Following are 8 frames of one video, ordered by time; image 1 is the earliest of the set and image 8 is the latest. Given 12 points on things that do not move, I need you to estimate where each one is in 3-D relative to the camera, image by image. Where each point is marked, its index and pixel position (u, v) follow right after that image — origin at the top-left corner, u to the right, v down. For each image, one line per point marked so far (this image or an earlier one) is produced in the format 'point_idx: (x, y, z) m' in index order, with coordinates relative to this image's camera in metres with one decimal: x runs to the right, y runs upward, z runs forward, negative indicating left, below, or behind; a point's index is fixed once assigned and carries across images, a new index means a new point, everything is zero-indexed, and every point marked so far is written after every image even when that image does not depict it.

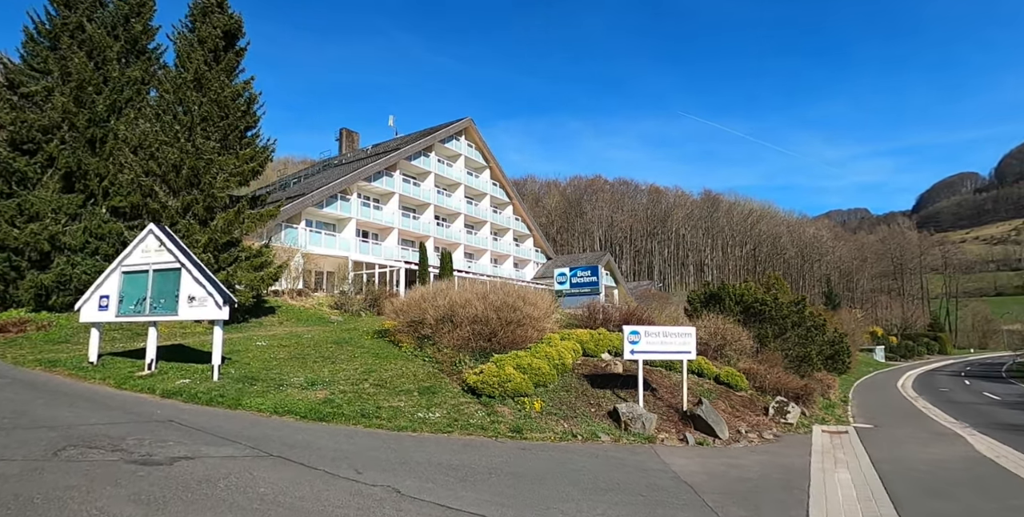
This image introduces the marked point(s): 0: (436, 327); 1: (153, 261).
0: (-1.7, -2.0, +14.5) m
1: (-8.4, -0.1, +12.1) m
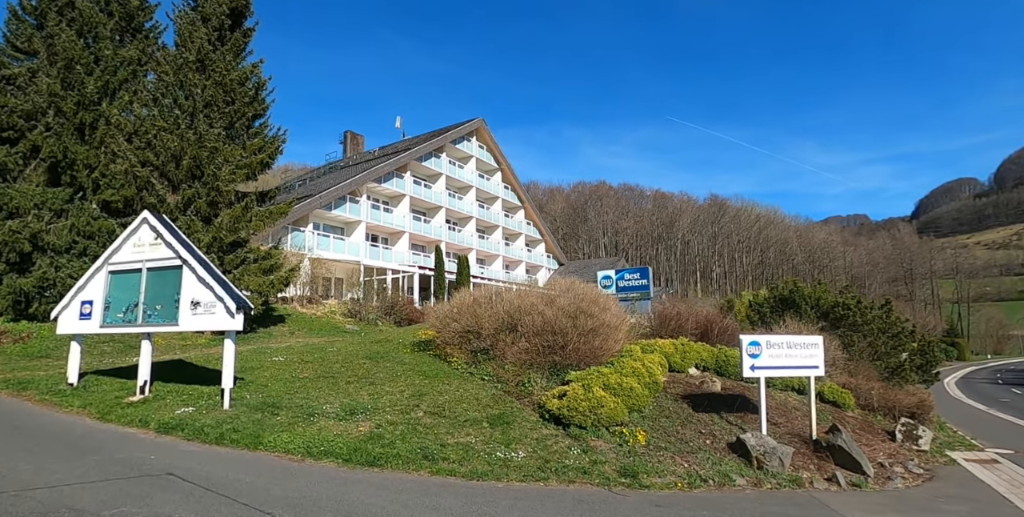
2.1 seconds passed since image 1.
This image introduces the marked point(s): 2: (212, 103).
0: (-0.1, -1.9, +12.0) m
1: (-6.8, 0.0, +9.6) m
2: (-11.0, +5.8, +19.1) m
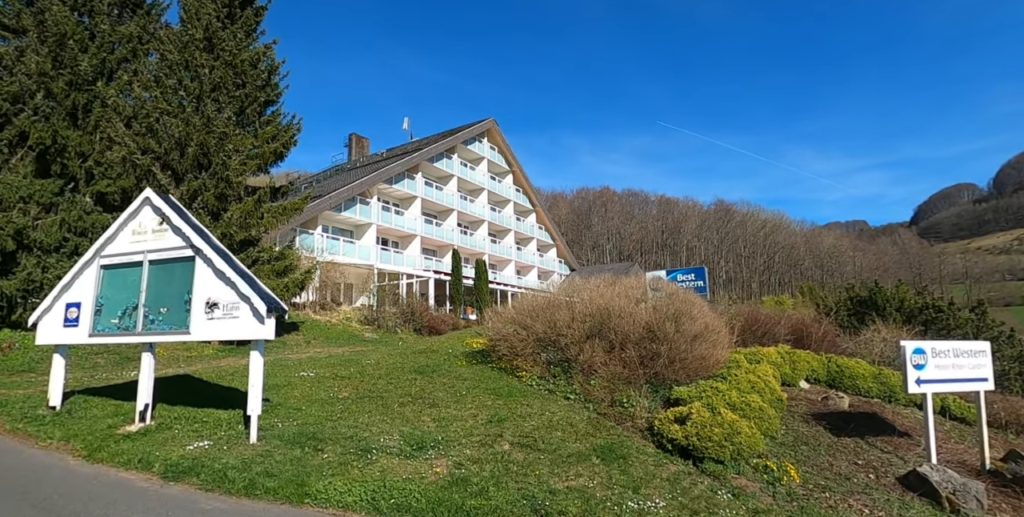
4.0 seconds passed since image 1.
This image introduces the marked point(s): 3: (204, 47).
0: (+1.4, -1.7, +9.9) m
1: (-5.3, +0.2, +7.6) m
2: (-9.6, +5.8, +17.1) m
3: (-10.3, +7.1, +17.3) m
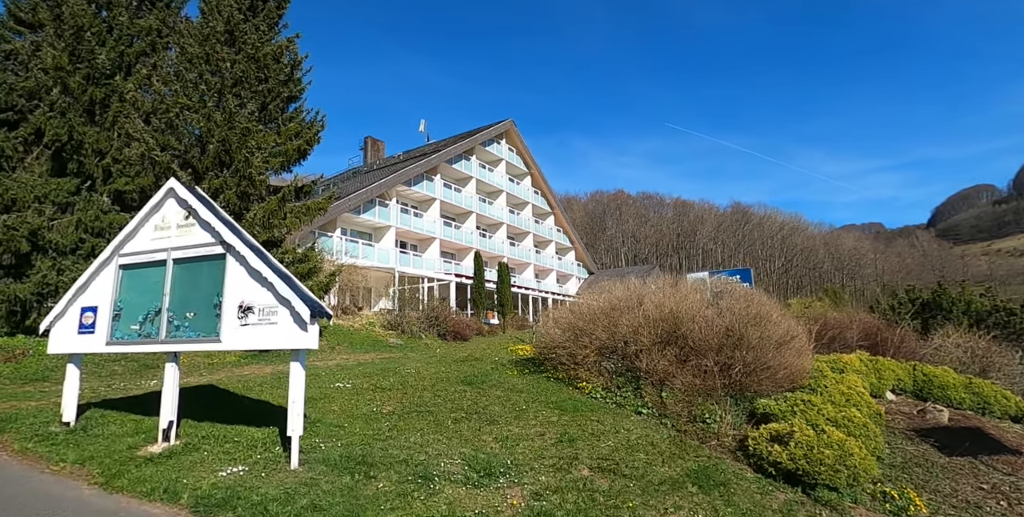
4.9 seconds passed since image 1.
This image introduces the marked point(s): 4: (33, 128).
0: (+2.4, -1.7, +8.9) m
1: (-4.4, +0.2, +6.7) m
2: (-8.5, +5.7, +16.4) m
3: (-9.2, +7.0, +16.6) m
4: (-13.7, +3.7, +14.8) m
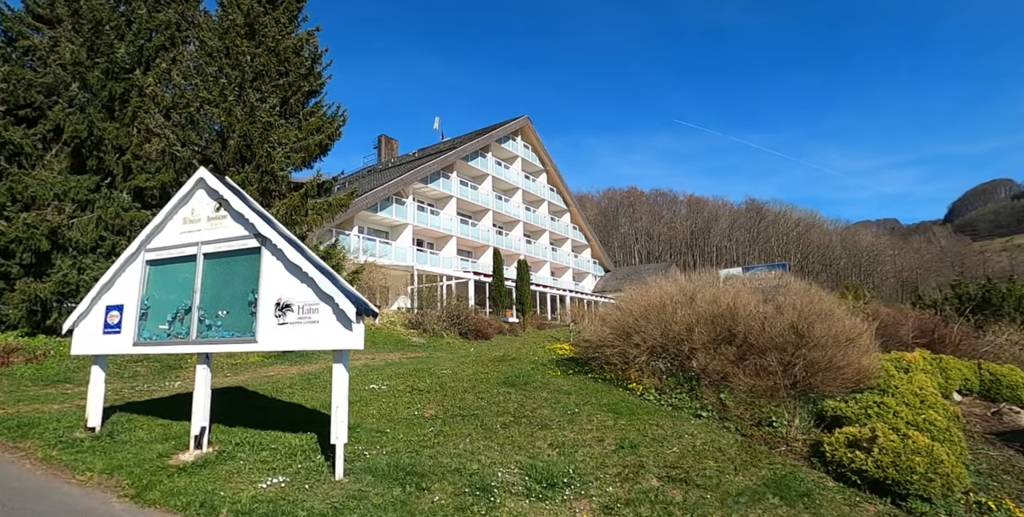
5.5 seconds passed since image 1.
0: (+3.1, -1.6, +8.3) m
1: (-3.7, +0.3, +6.2) m
2: (-7.7, +5.8, +16.0) m
3: (-8.4, +7.1, +16.2) m
4: (-12.9, +3.8, +14.5) m
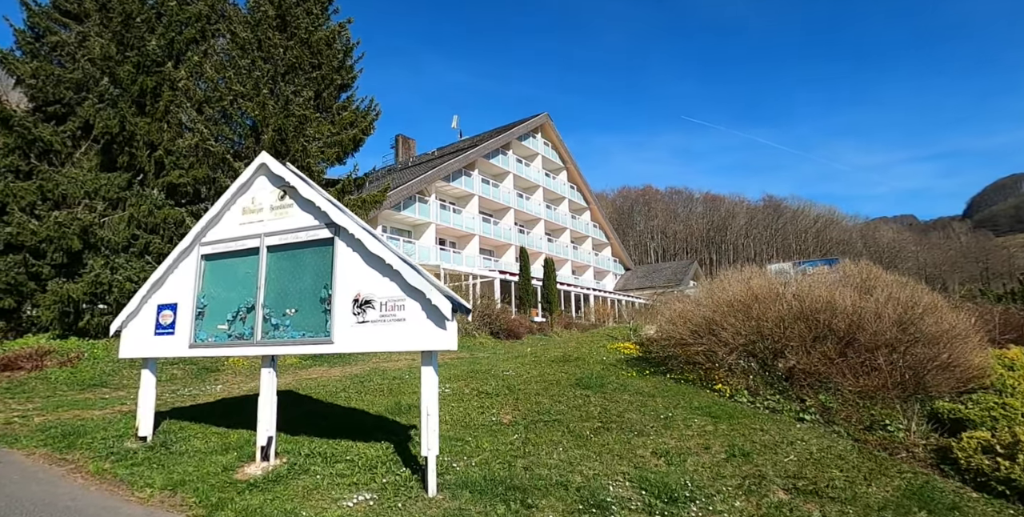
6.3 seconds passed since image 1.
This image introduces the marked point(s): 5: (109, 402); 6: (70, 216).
0: (+4.2, -1.4, +7.6) m
1: (-2.7, +0.4, +5.6) m
2: (-6.5, +5.8, +15.5) m
3: (-7.2, +7.1, +15.7) m
4: (-11.8, +3.8, +14.1) m
5: (-7.0, -2.5, +9.0) m
6: (-11.1, +1.1, +13.0) m
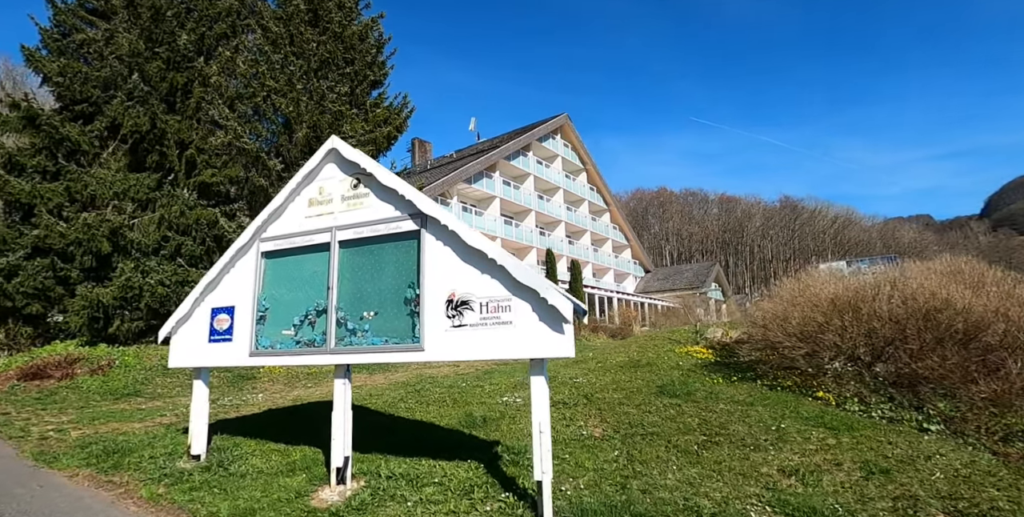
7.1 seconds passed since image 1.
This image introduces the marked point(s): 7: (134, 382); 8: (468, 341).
0: (+5.3, -1.3, +6.8) m
1: (-1.7, +0.4, +5.0) m
2: (-5.4, +5.7, +14.9) m
3: (-6.1, +7.1, +15.2) m
4: (-10.6, +3.7, +13.7) m
5: (-5.9, -2.5, +8.4) m
6: (-10.0, +1.0, +12.5) m
7: (-7.8, -2.6, +10.7) m
8: (-0.4, -0.6, +4.2) m
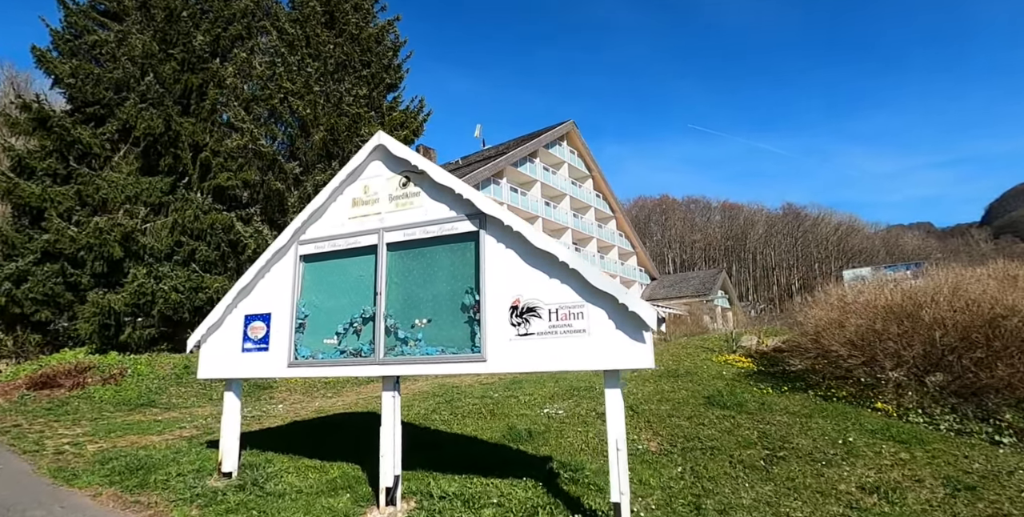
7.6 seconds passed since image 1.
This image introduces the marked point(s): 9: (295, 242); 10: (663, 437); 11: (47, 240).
0: (+5.8, -1.4, +6.4) m
1: (-1.1, +0.4, +4.7) m
2: (-4.8, +5.6, +14.7) m
3: (-5.6, +6.9, +15.0) m
4: (-10.1, +3.5, +13.4) m
5: (-5.4, -2.6, +8.0) m
6: (-9.4, +0.9, +12.2) m
7: (-7.3, -2.7, +10.4) m
8: (+0.2, -0.7, +3.9) m
9: (-2.2, +0.2, +5.1) m
10: (+1.6, -2.0, +5.7) m
11: (-10.7, +0.4, +11.9) m
